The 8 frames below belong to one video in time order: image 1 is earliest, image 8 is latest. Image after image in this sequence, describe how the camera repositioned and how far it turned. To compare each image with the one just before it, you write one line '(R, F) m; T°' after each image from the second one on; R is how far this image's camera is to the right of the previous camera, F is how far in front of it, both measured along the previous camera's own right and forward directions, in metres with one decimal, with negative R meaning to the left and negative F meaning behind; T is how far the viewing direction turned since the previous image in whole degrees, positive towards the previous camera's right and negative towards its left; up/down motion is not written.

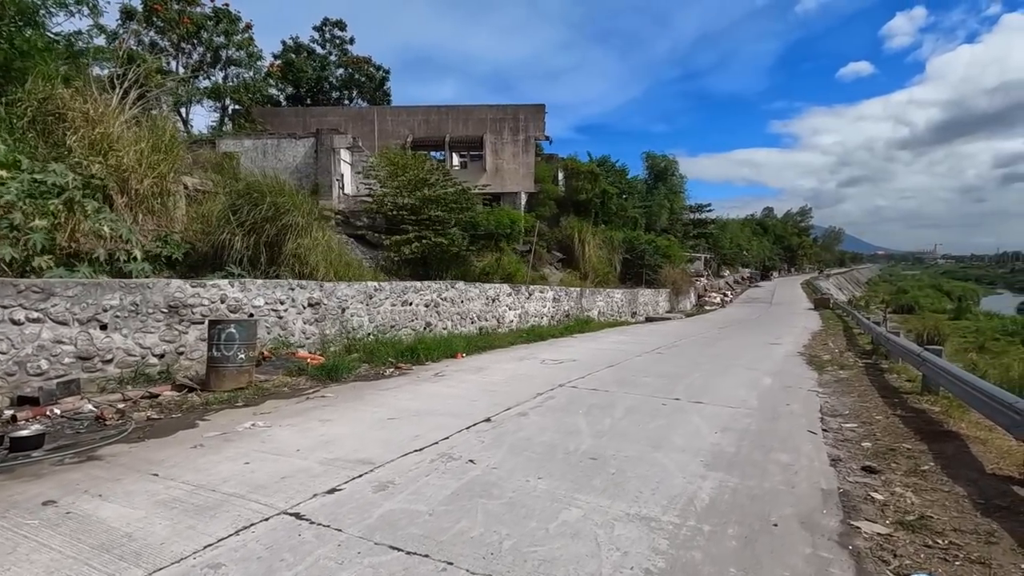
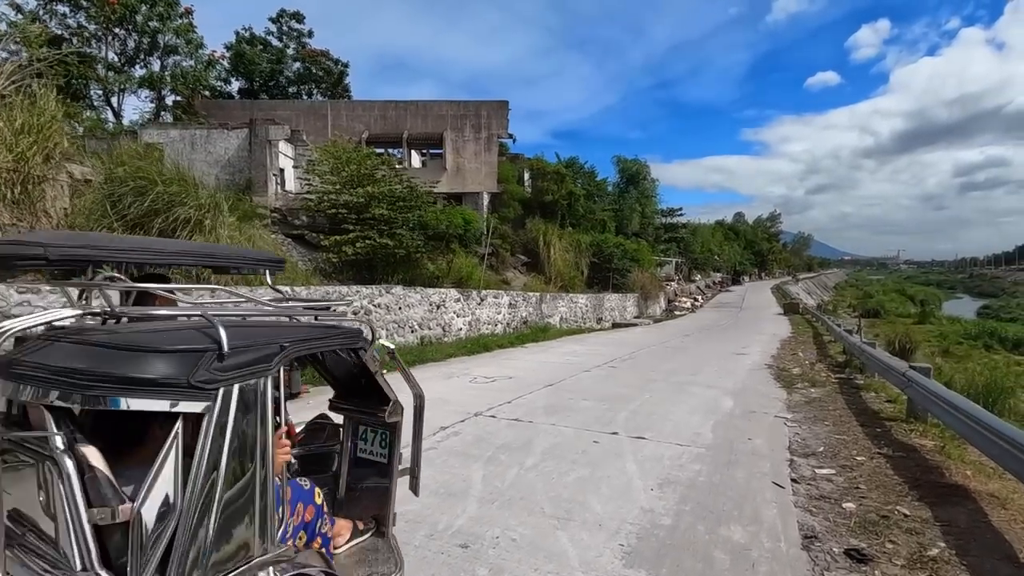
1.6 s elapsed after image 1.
(+0.8, +1.4) m; +2°
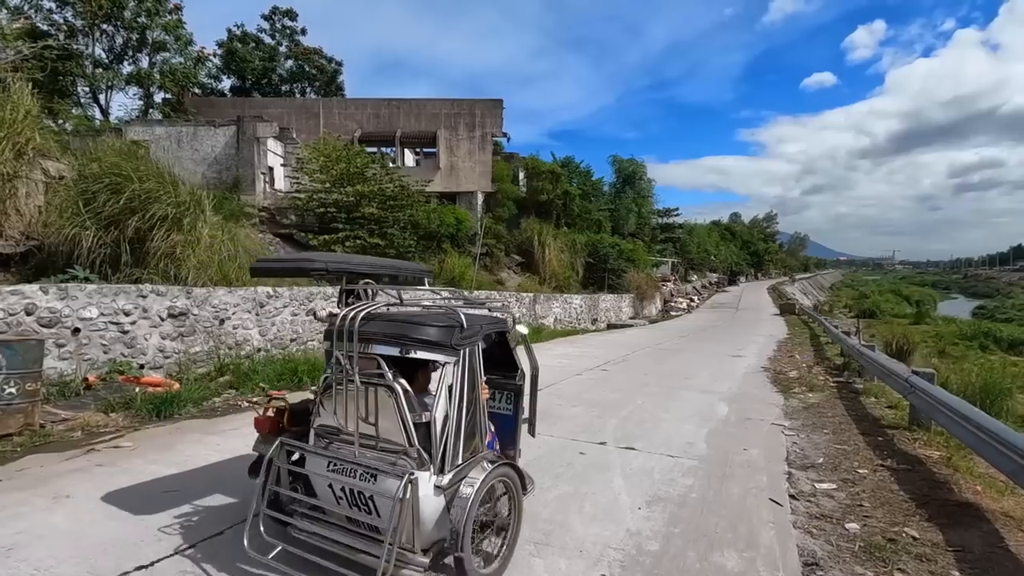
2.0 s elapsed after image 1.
(+0.1, +0.3) m; 0°
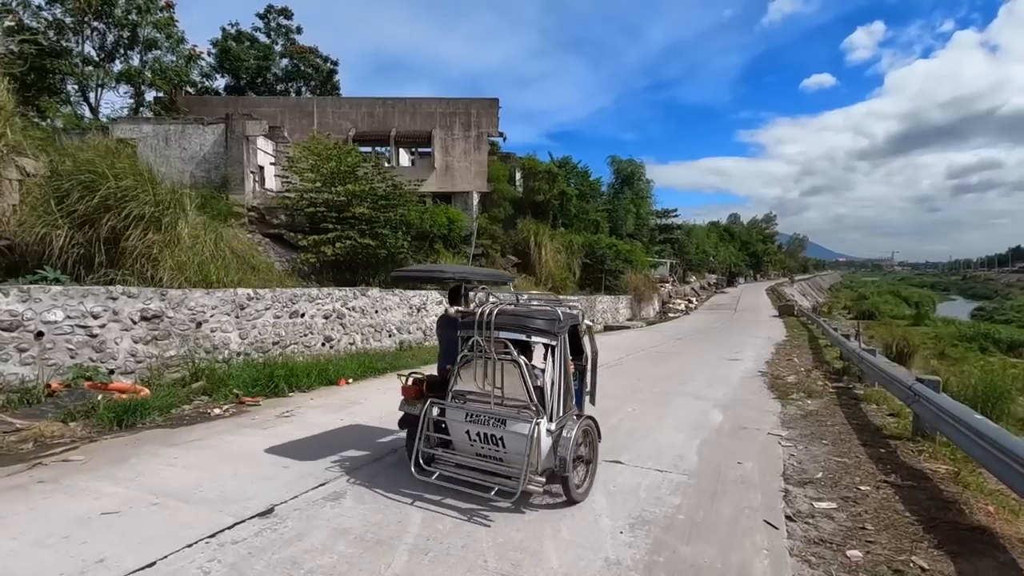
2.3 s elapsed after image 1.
(+0.2, +0.3) m; 0°
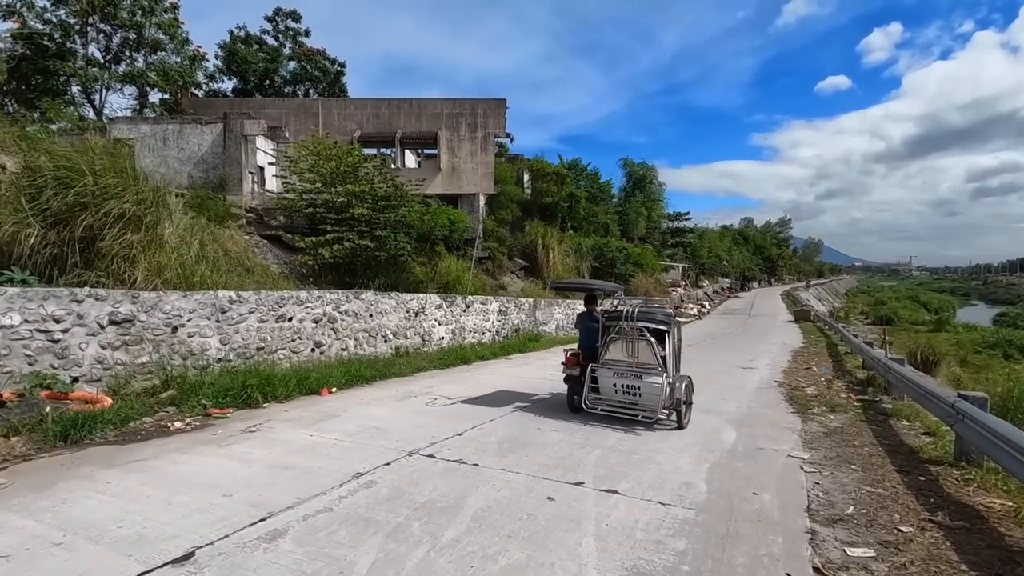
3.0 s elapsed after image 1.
(+0.2, +0.6) m; -1°
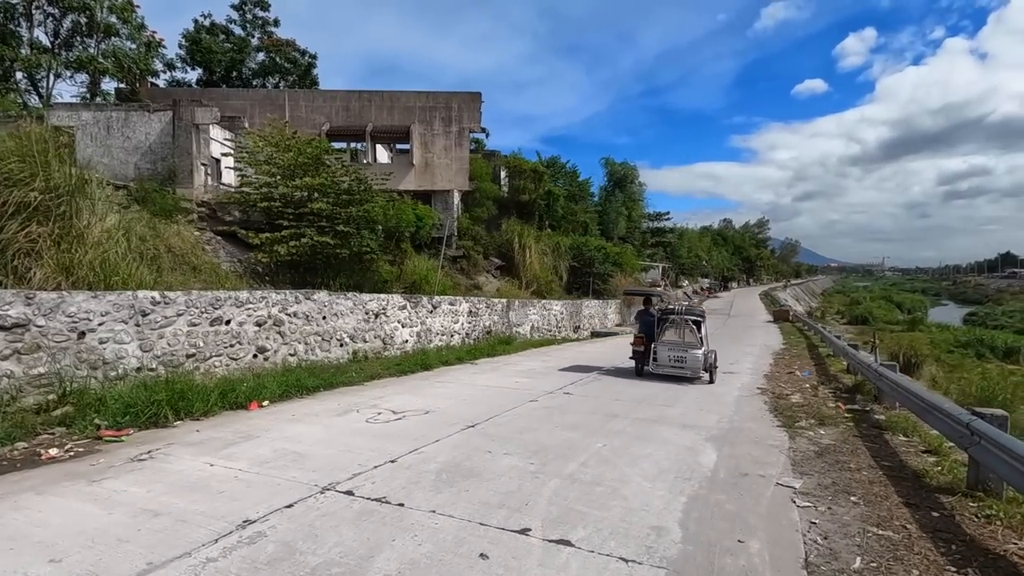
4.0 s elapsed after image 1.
(+0.3, +0.8) m; +2°
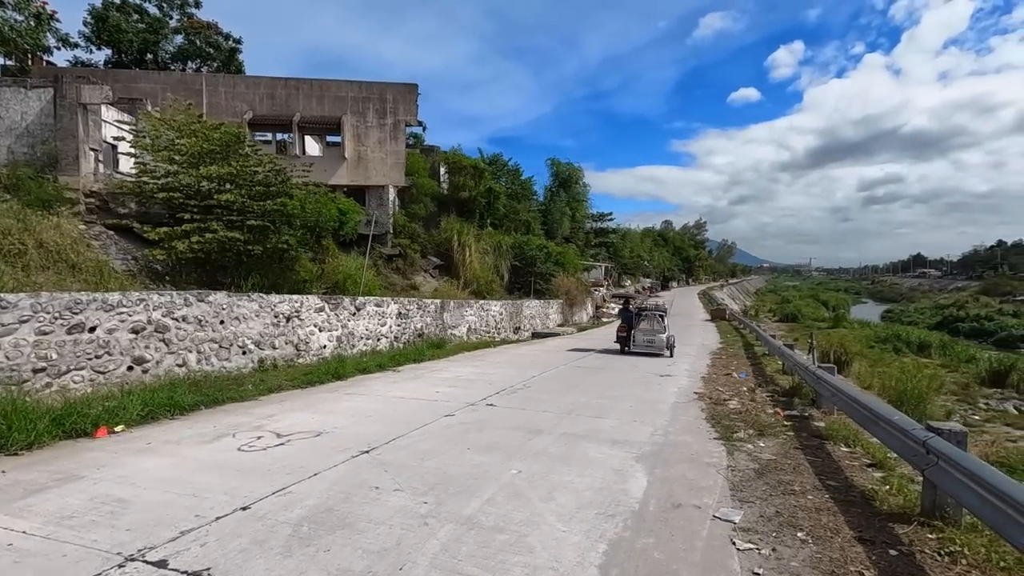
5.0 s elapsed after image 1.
(+0.4, +0.8) m; +6°
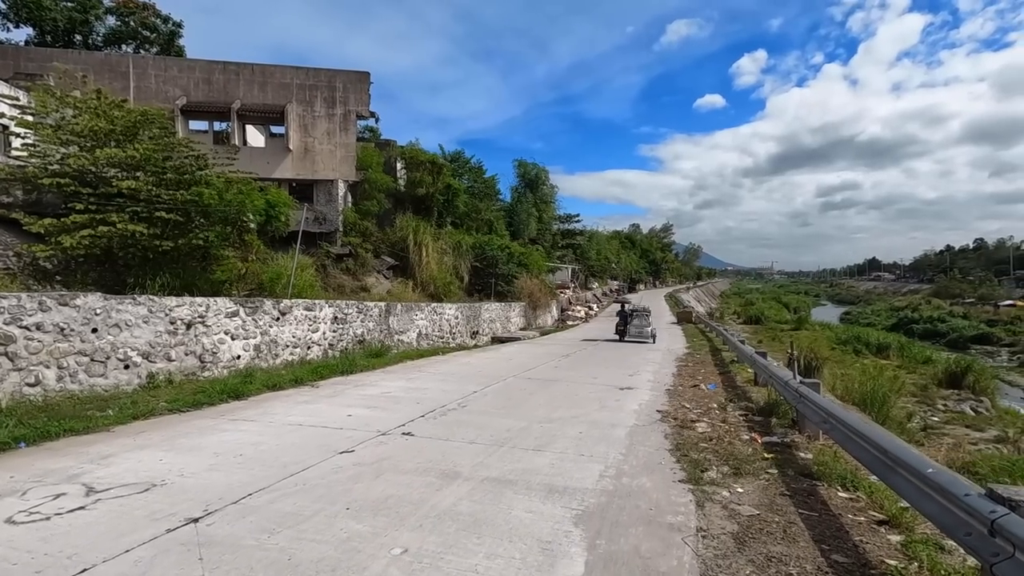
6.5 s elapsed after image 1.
(+0.5, +1.3) m; +3°
